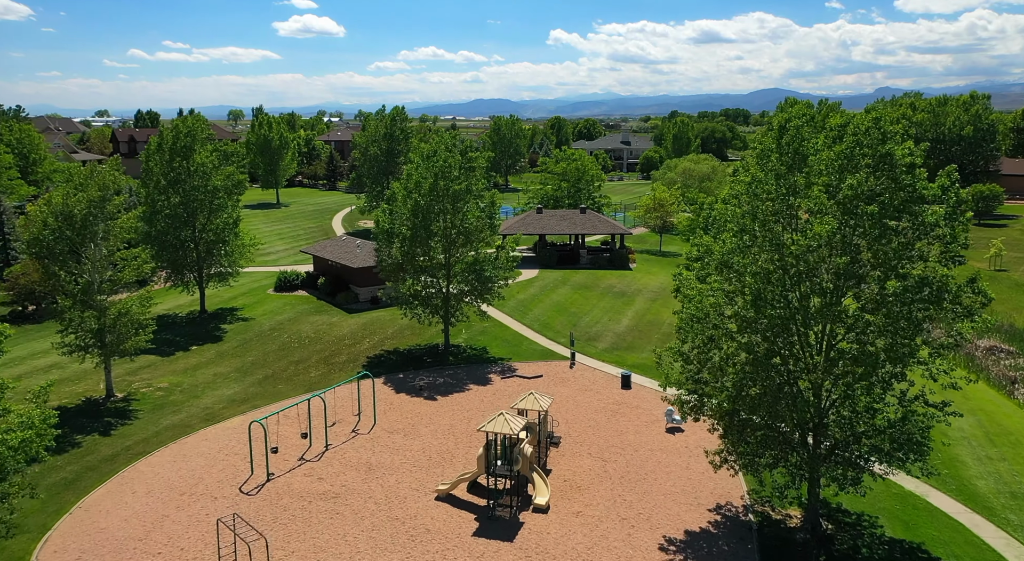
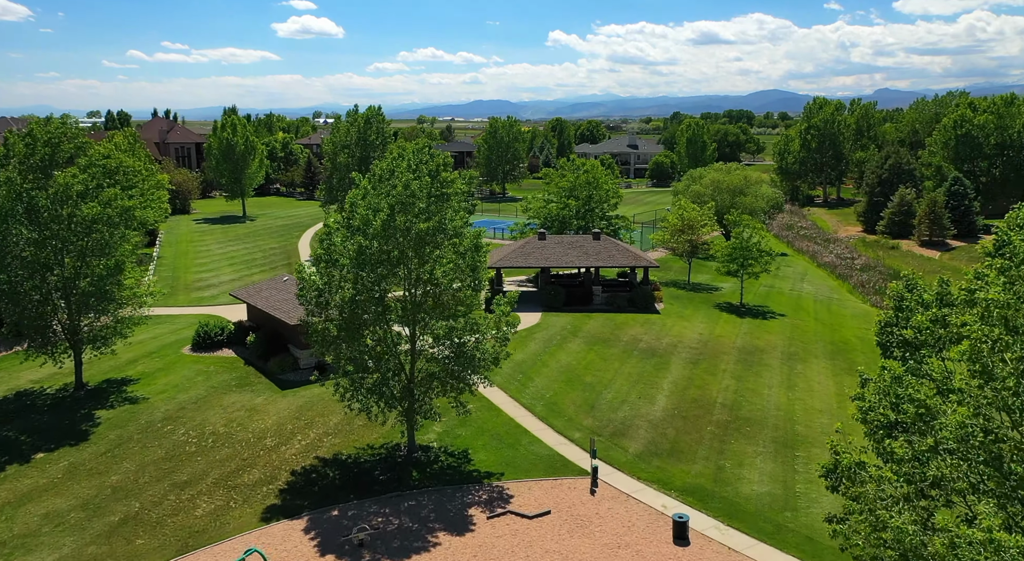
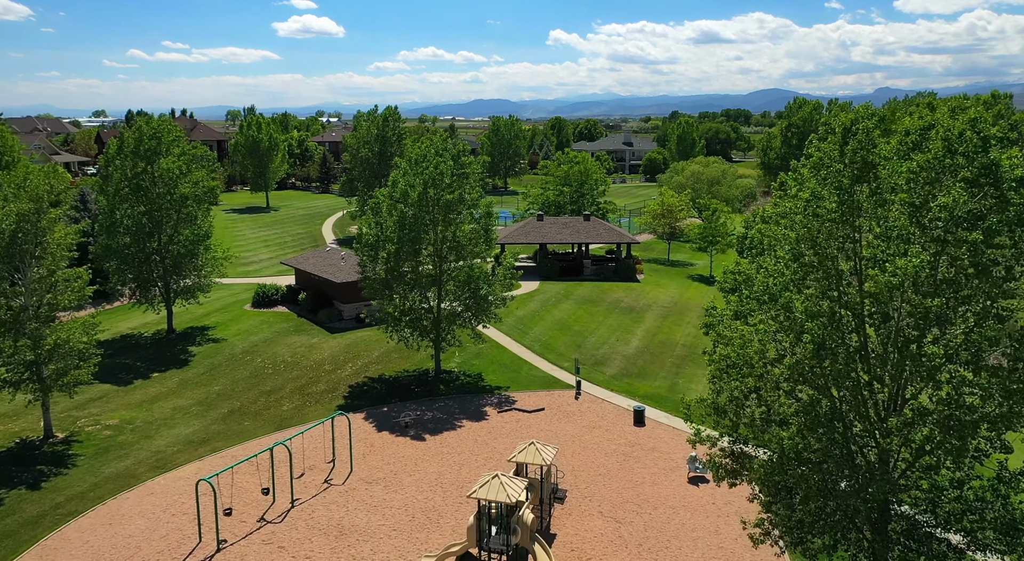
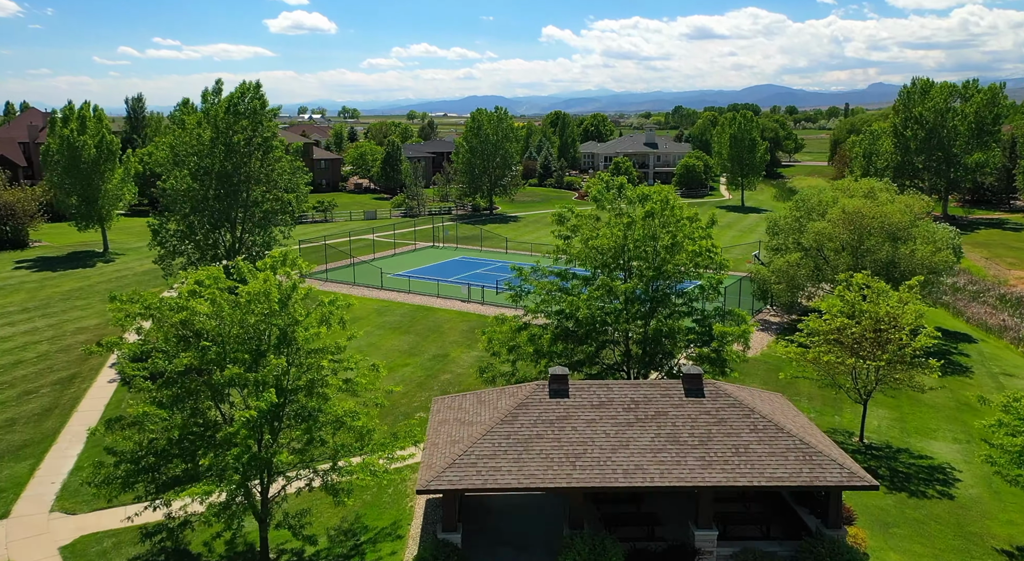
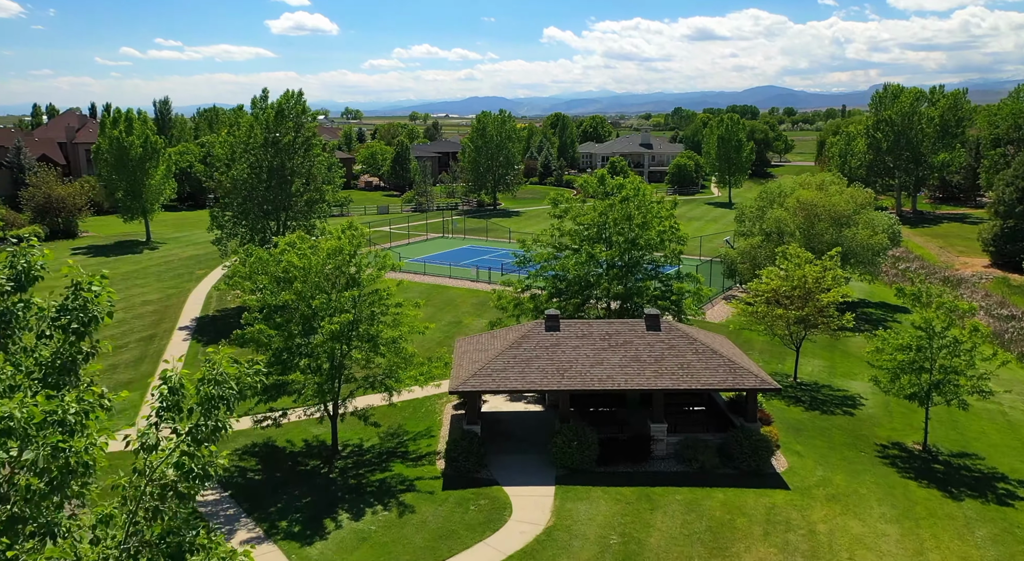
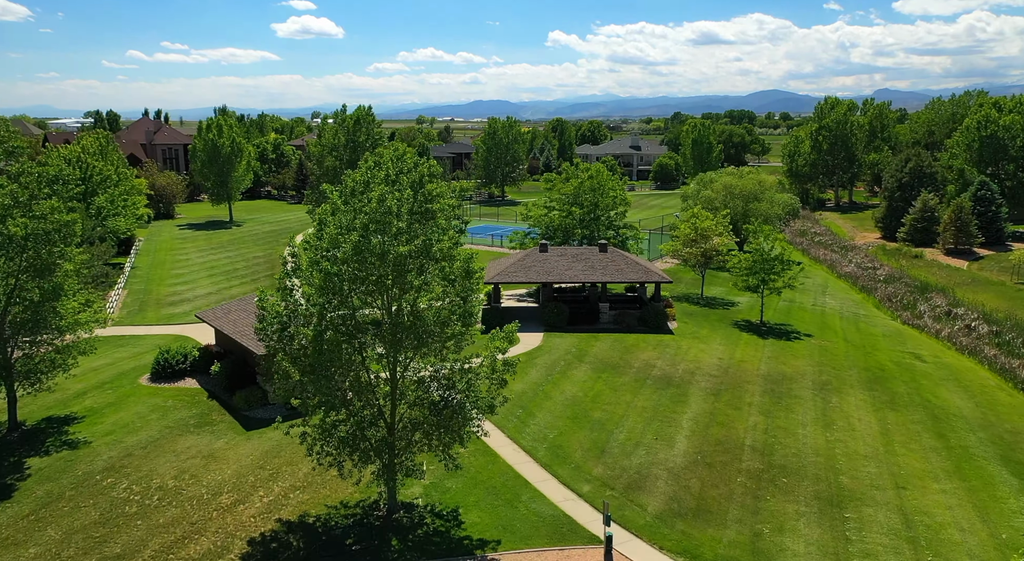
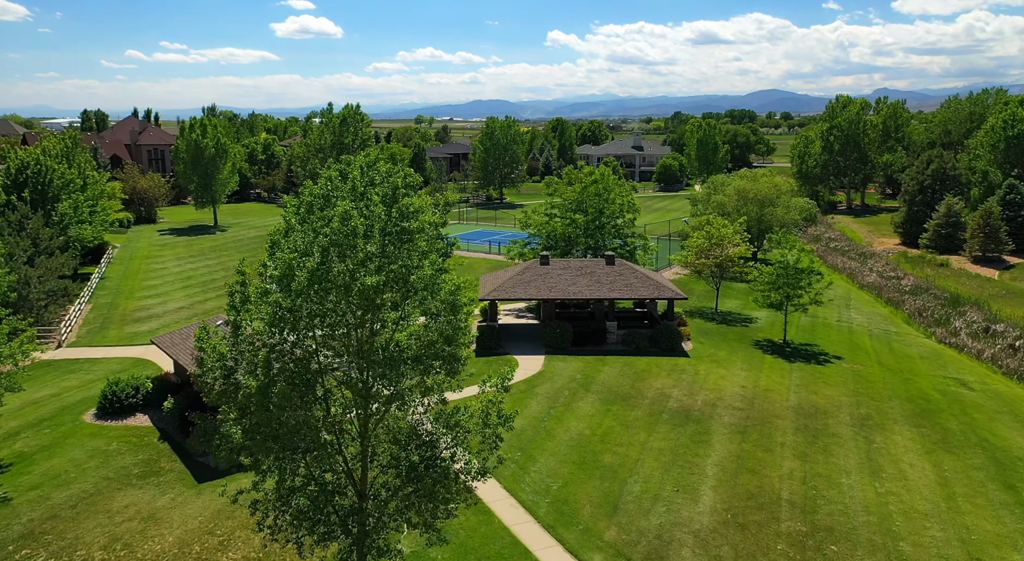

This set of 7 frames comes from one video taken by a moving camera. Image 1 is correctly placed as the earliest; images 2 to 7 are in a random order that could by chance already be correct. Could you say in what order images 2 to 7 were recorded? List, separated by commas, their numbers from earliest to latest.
3, 2, 6, 7, 5, 4
